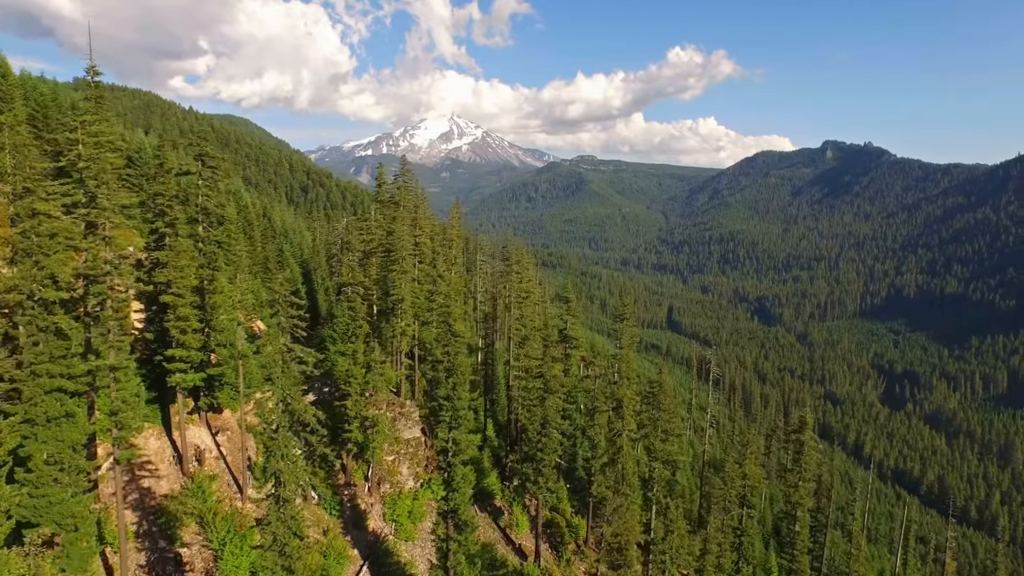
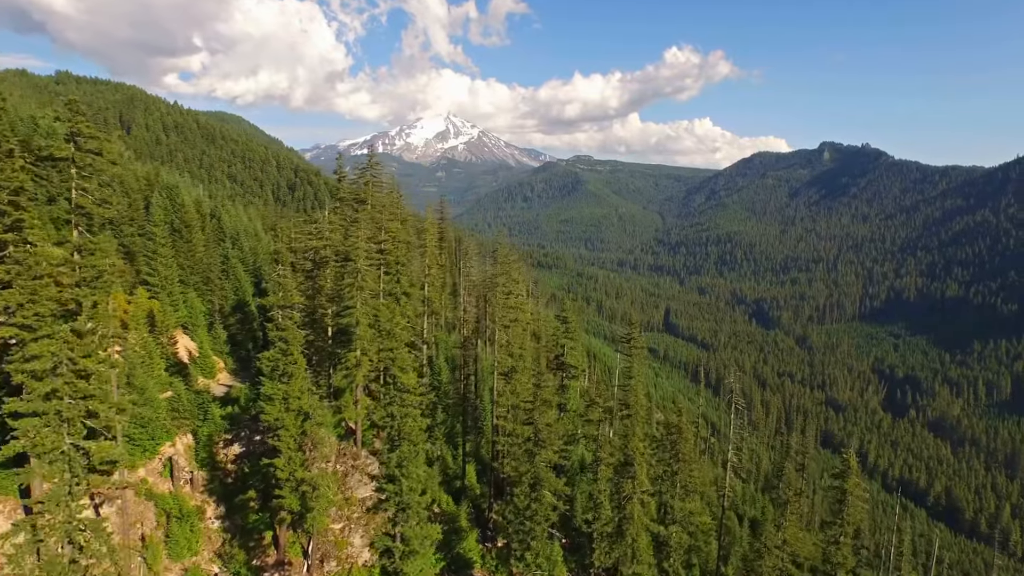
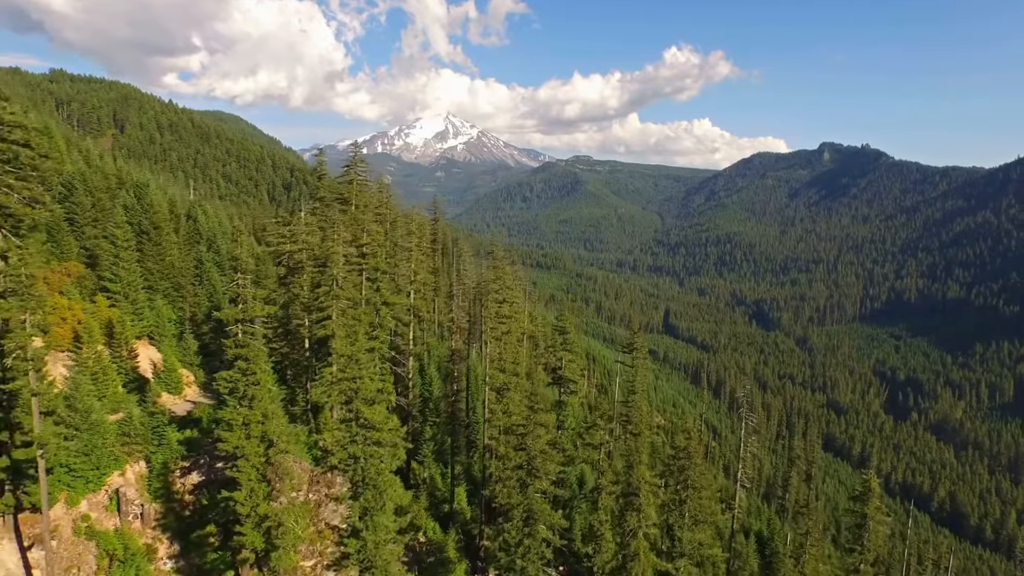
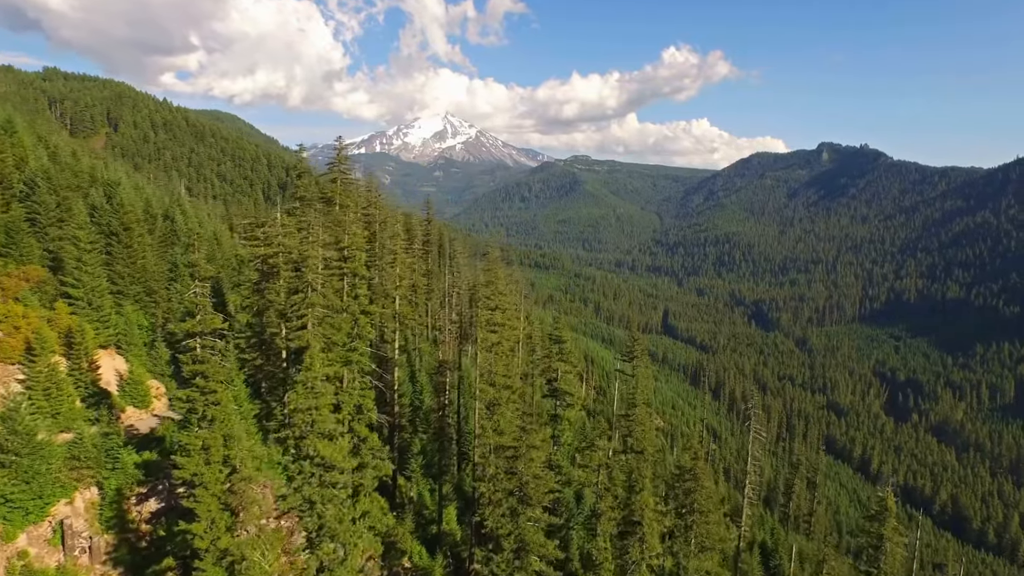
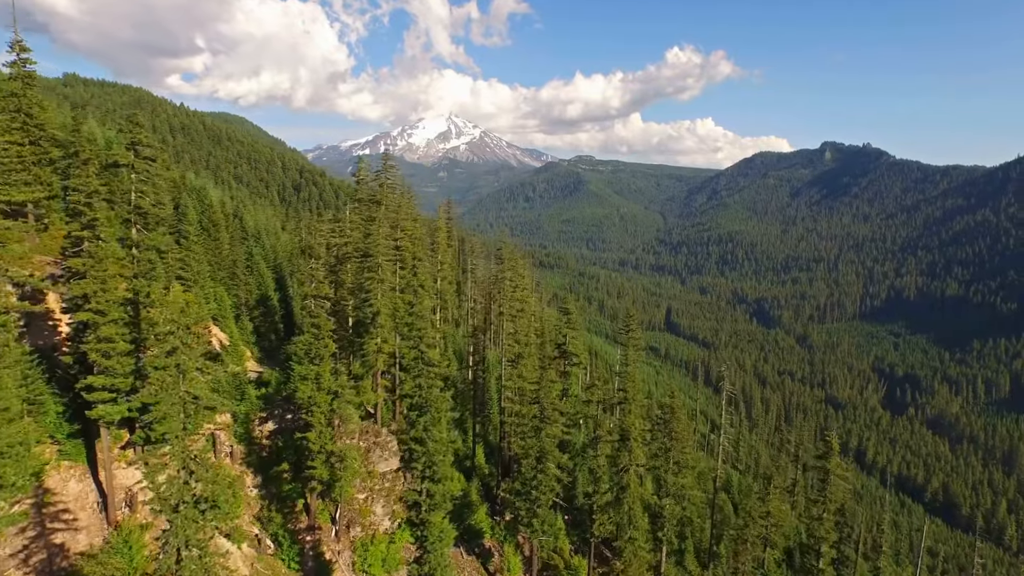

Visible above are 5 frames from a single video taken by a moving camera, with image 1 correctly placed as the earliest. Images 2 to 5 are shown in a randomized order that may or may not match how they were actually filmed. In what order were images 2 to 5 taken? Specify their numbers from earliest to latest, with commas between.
5, 2, 3, 4
